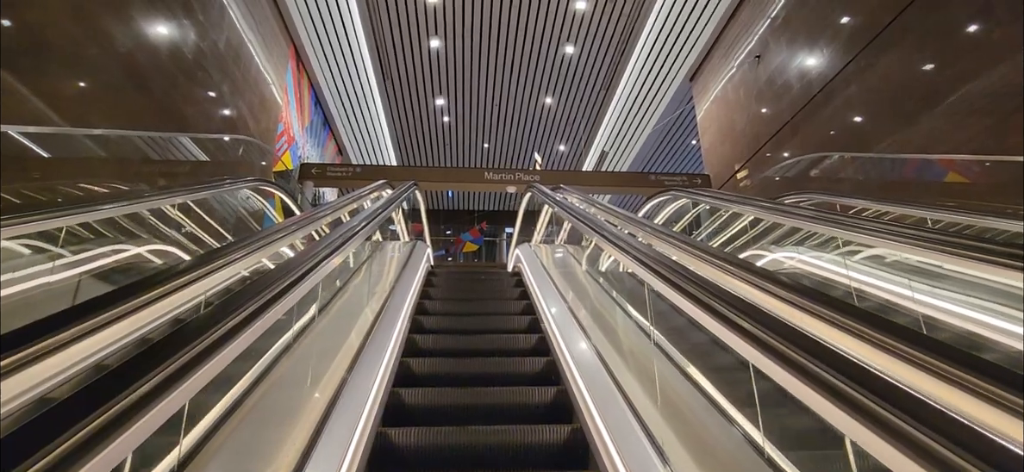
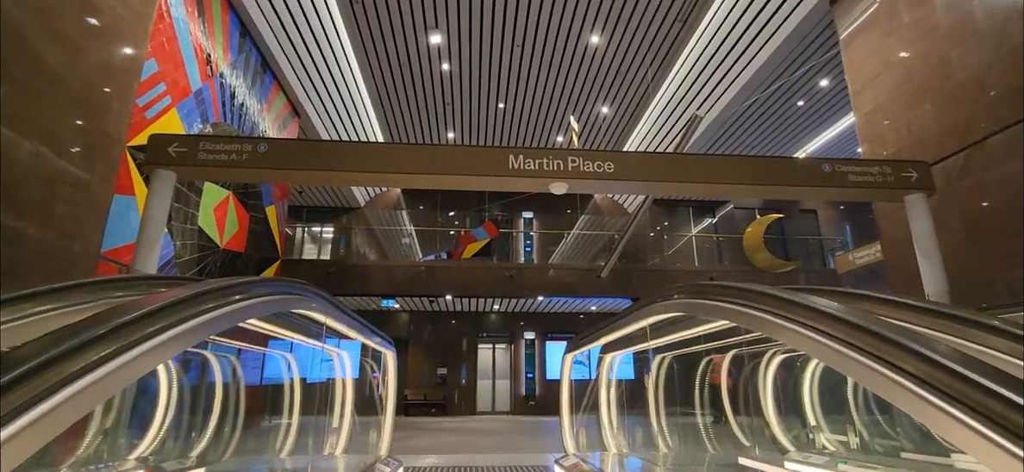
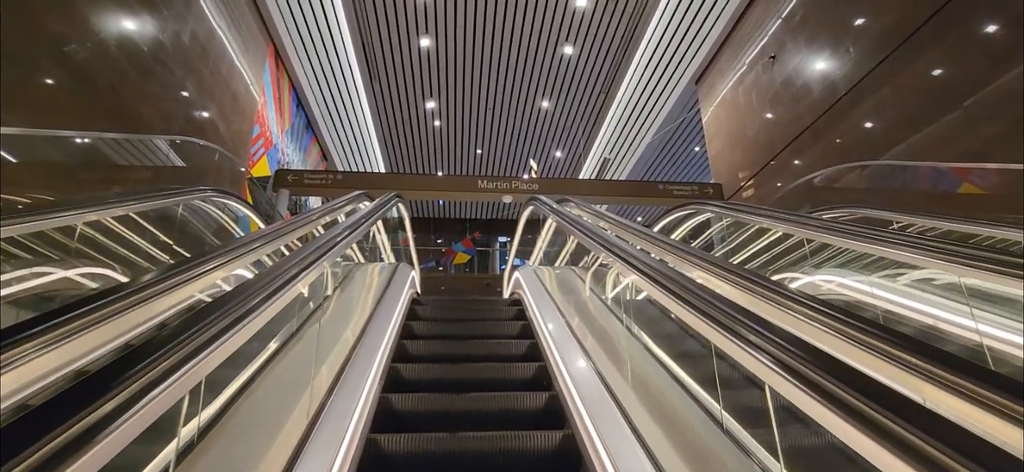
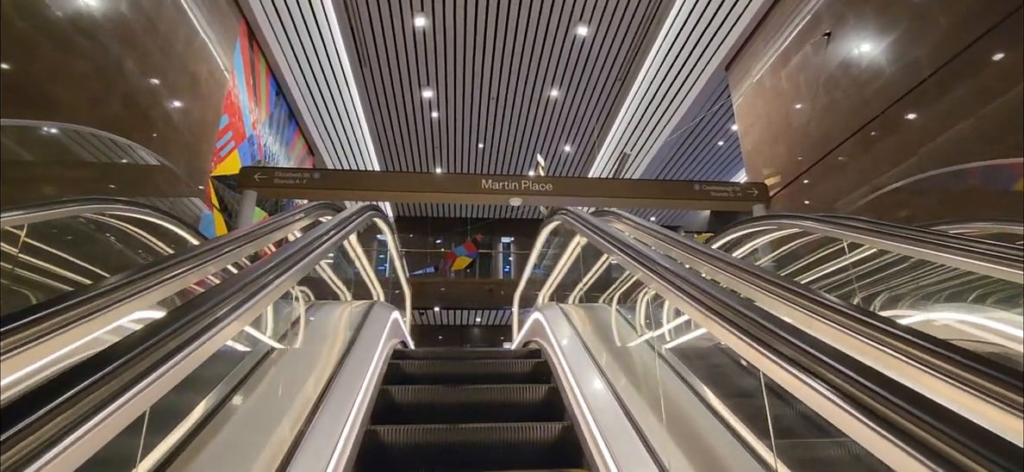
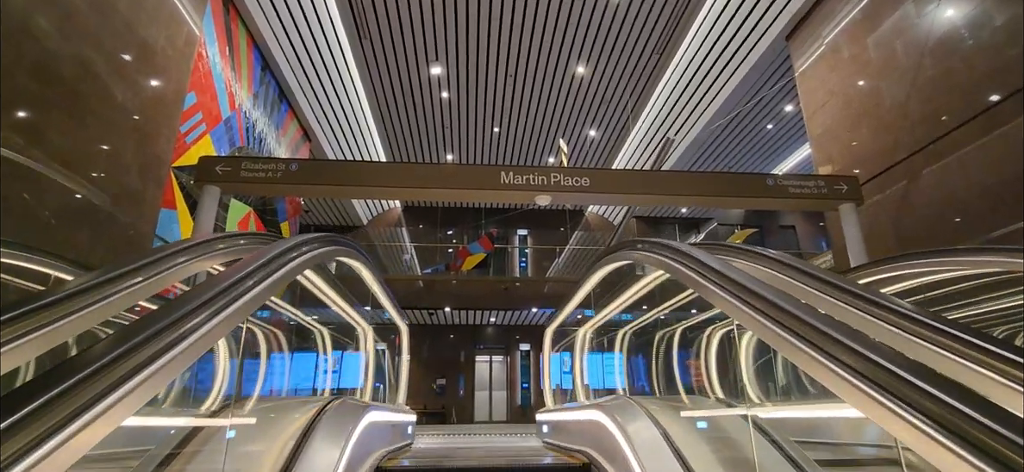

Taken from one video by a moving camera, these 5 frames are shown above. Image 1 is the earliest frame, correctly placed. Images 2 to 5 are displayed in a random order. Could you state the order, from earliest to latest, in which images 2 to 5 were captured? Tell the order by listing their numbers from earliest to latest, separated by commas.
3, 4, 5, 2
